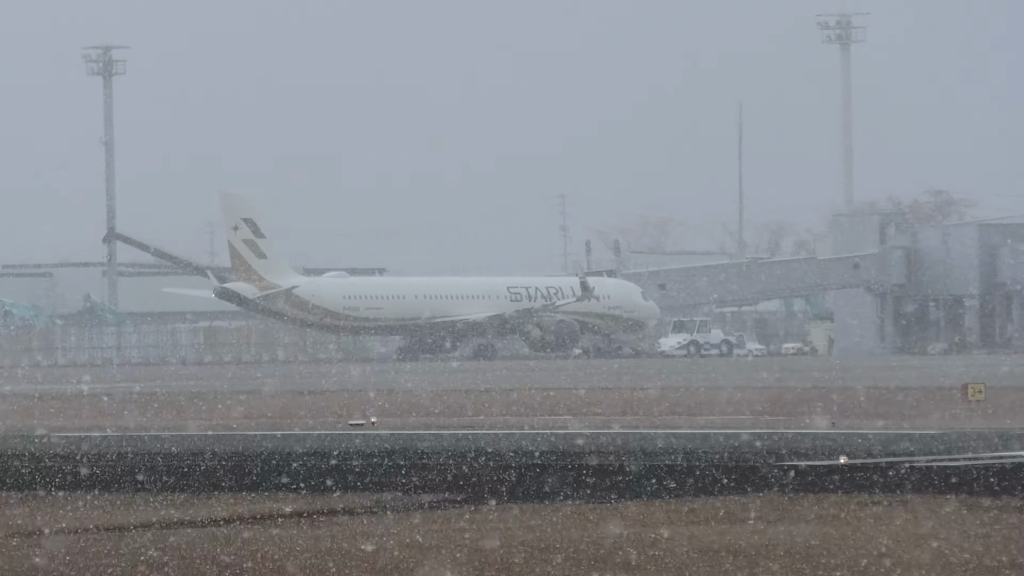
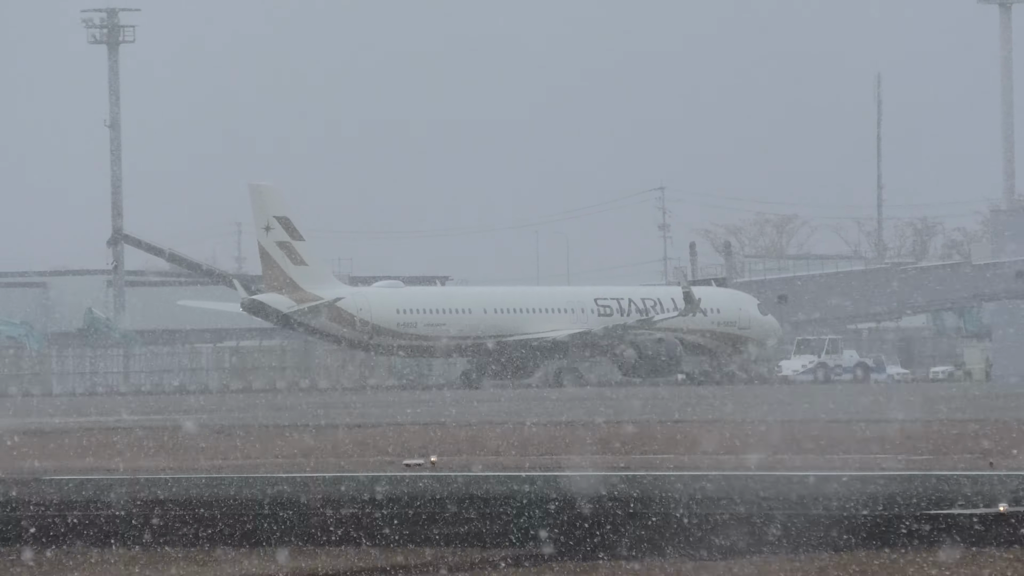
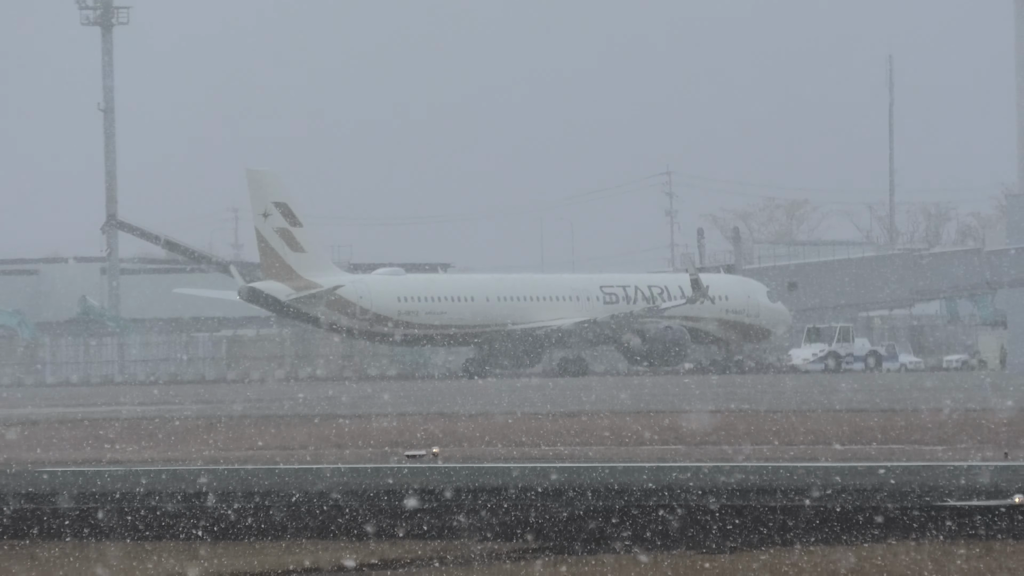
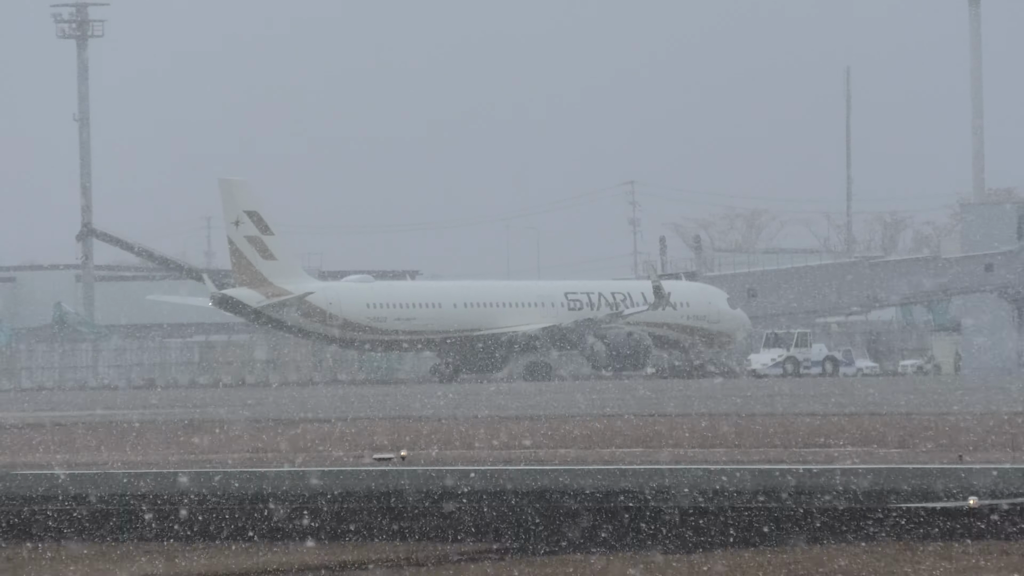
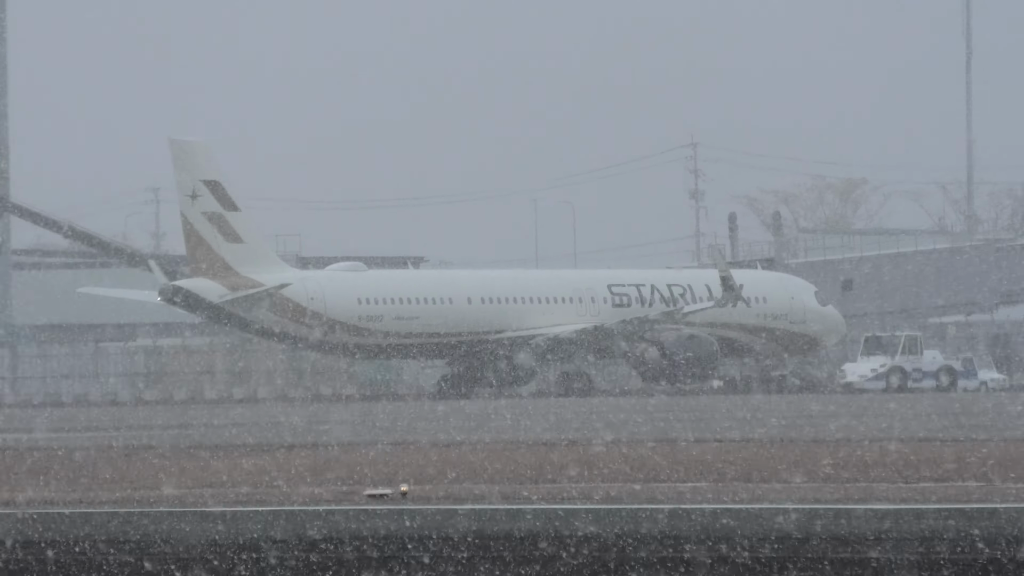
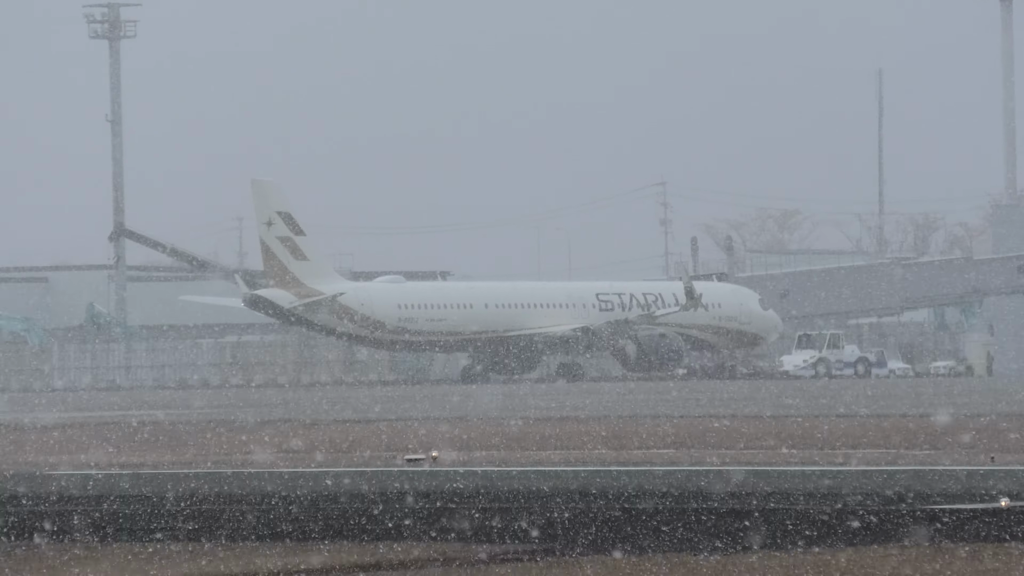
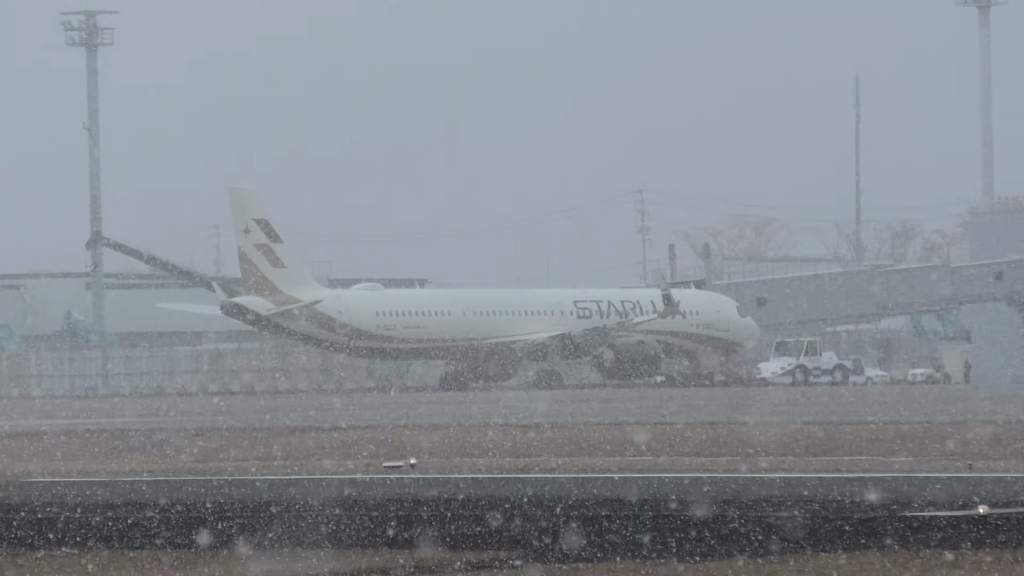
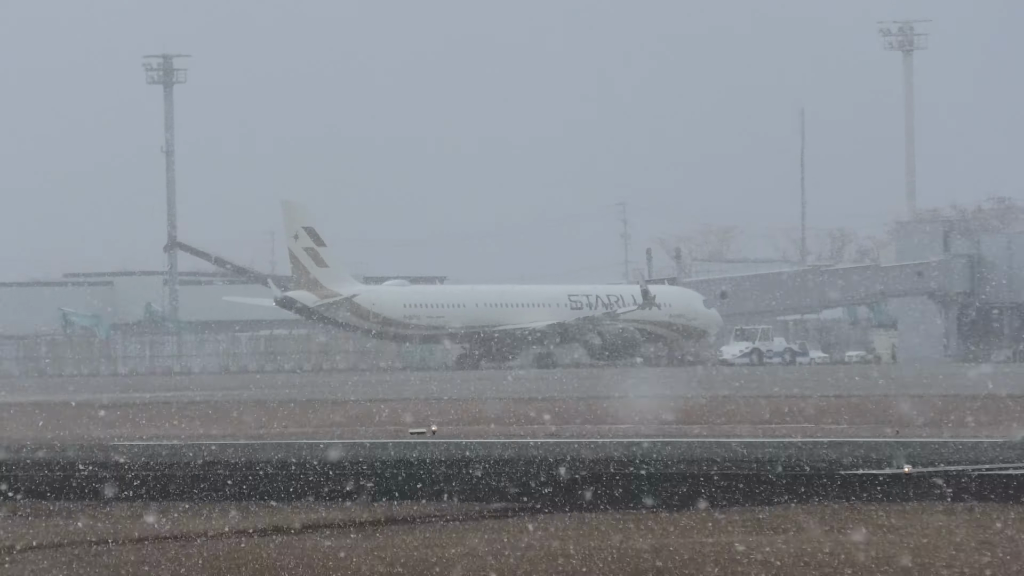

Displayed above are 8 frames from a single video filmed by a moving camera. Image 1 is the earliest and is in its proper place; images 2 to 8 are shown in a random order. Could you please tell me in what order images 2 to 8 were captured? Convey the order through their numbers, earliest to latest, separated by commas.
8, 2, 7, 6, 4, 3, 5
